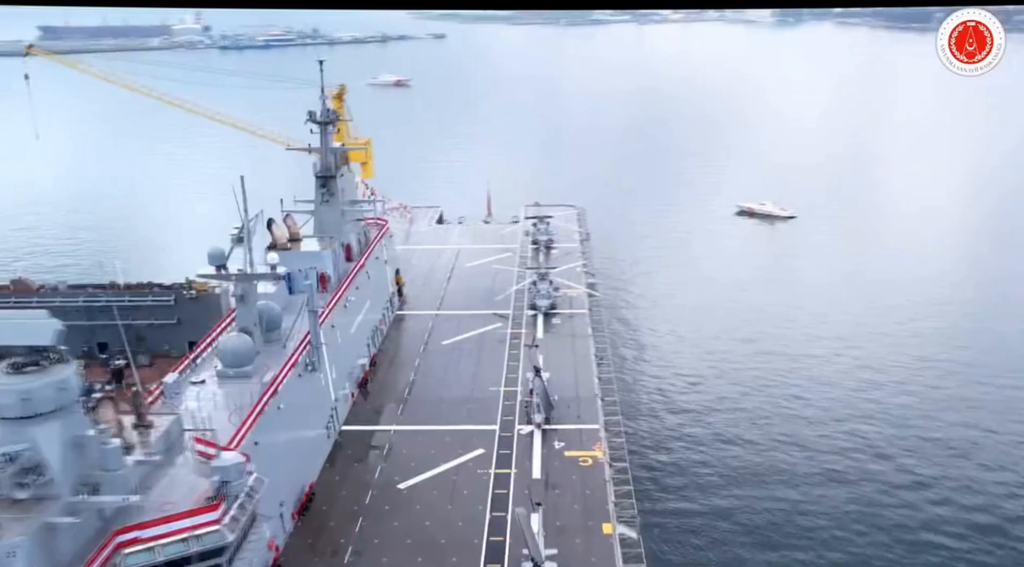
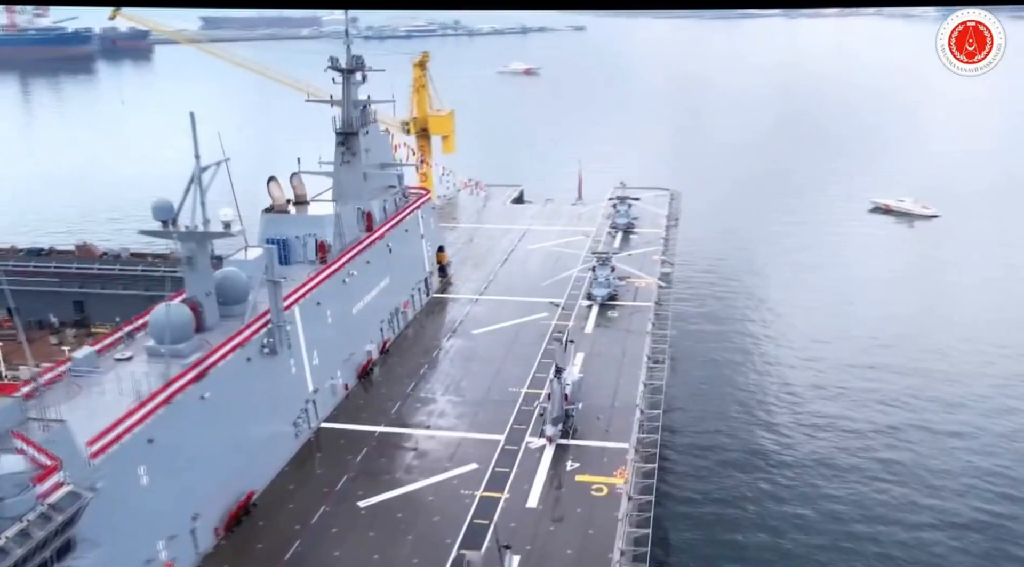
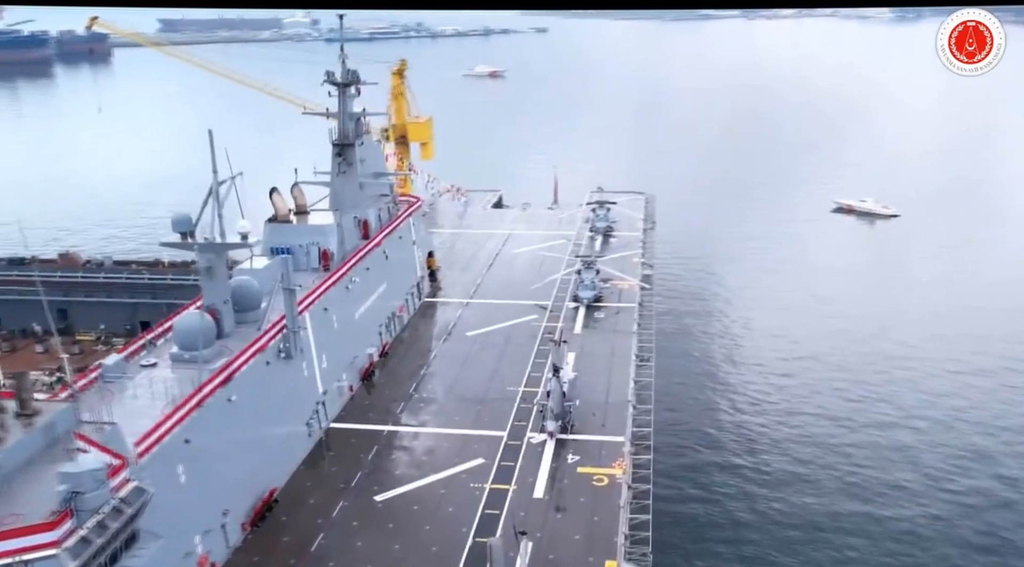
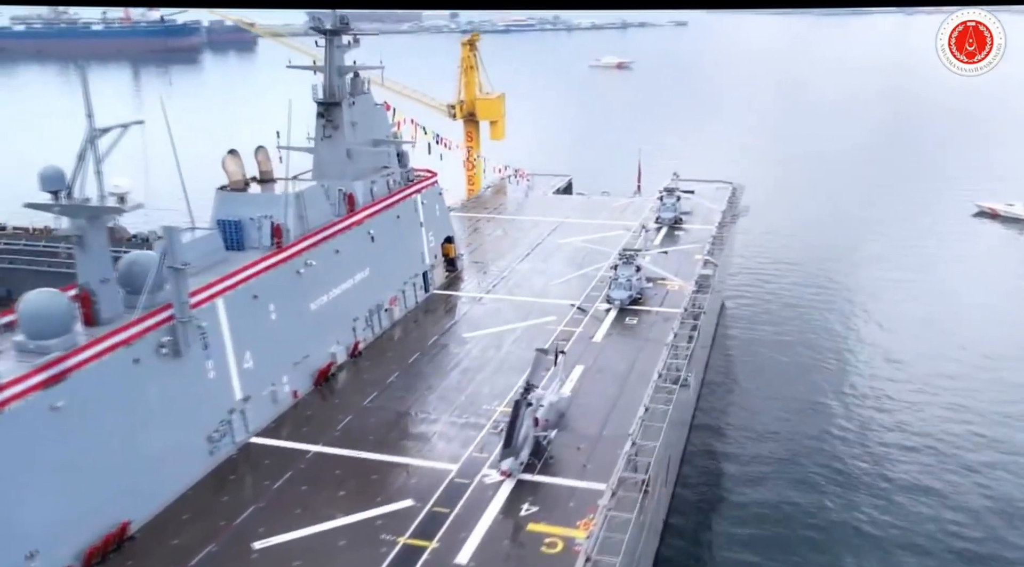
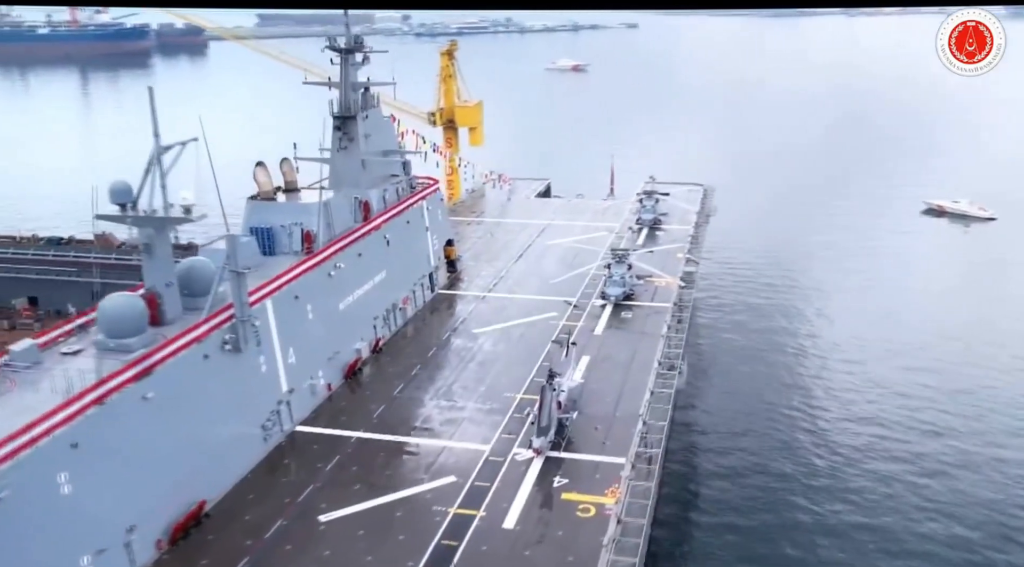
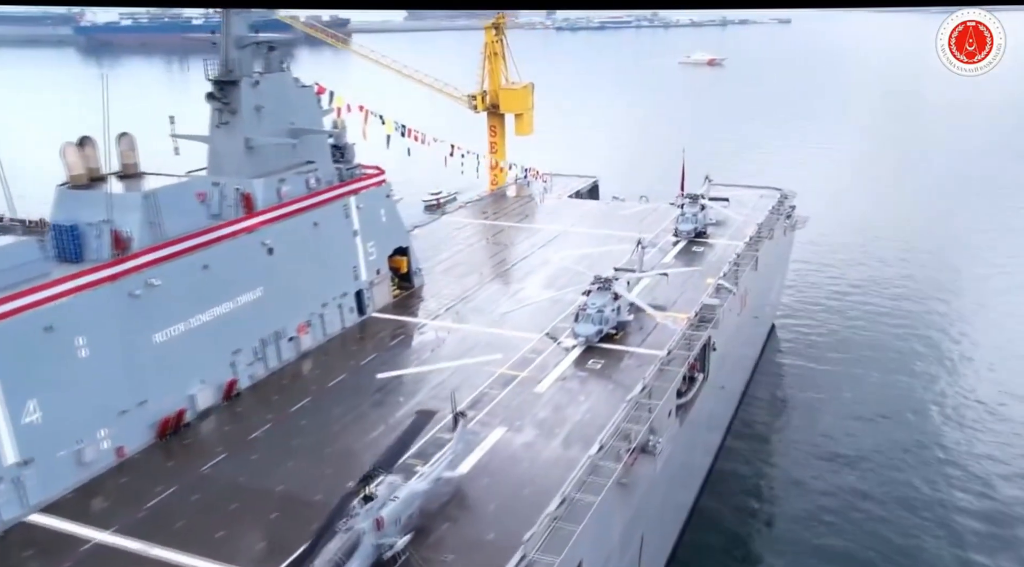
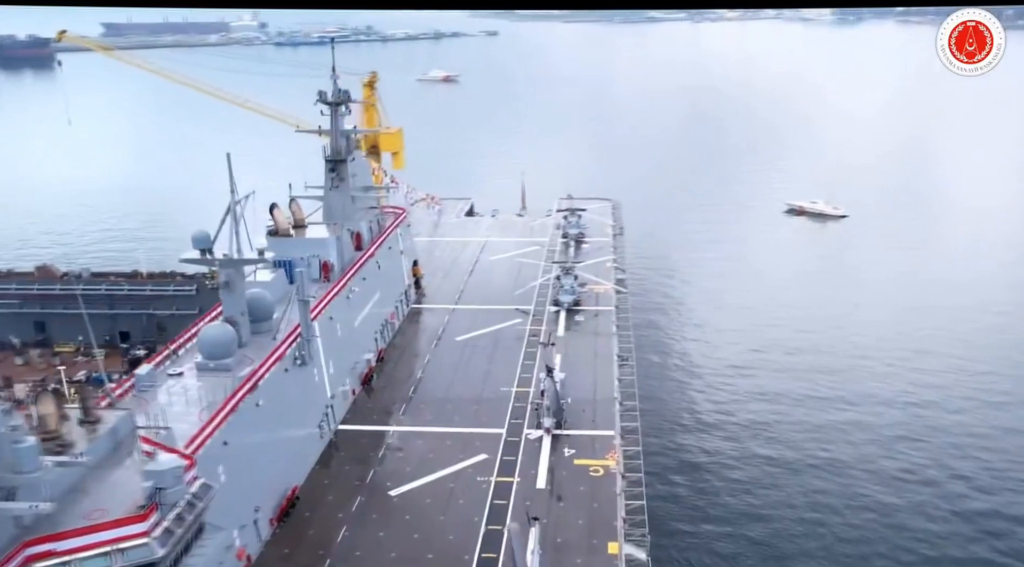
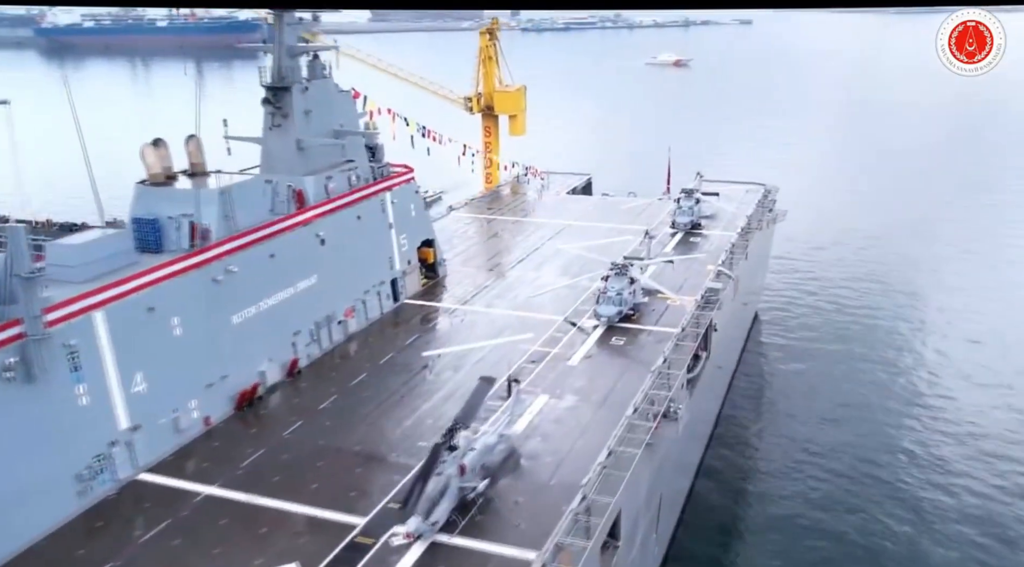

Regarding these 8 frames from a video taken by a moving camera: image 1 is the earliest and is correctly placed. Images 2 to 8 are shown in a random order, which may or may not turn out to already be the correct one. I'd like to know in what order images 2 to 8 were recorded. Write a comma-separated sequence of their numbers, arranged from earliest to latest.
7, 3, 2, 5, 4, 8, 6
